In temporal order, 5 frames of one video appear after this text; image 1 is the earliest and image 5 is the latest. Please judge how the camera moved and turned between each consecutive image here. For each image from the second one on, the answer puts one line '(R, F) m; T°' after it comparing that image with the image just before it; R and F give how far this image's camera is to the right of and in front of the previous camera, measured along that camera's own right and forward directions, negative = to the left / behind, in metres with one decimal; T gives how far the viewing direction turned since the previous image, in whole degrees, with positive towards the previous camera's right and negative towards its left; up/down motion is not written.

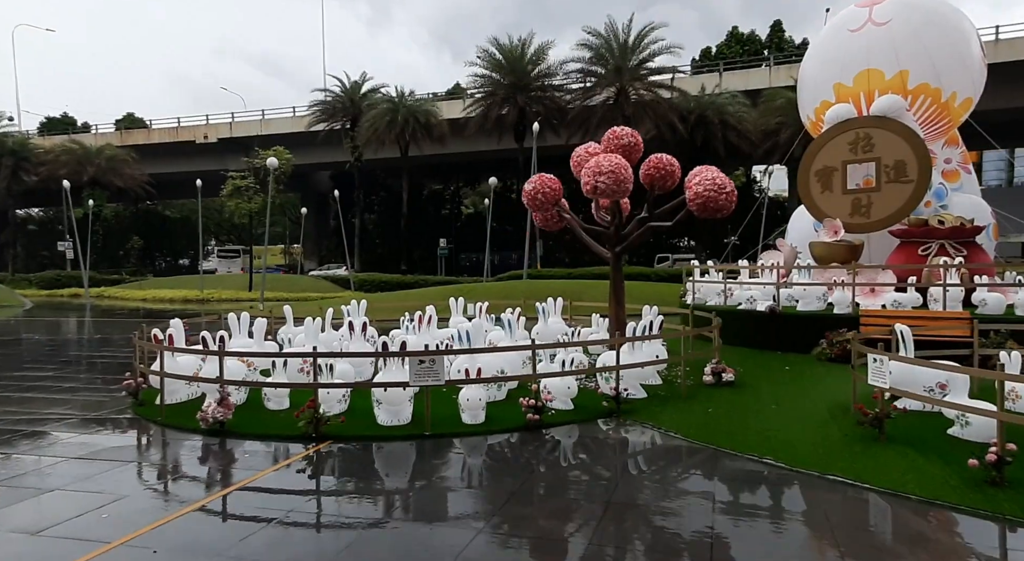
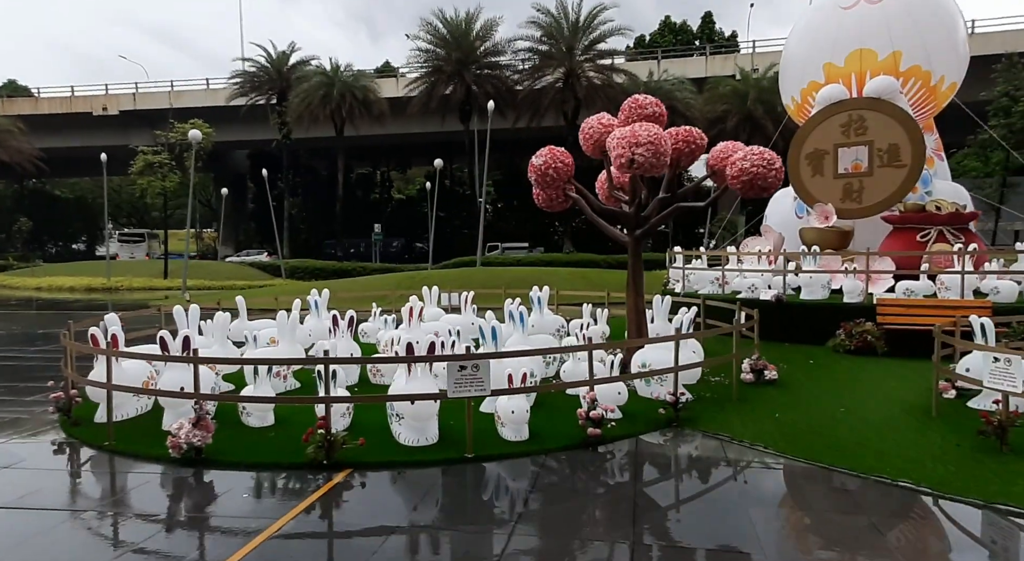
(-1.4, +1.5) m; +7°
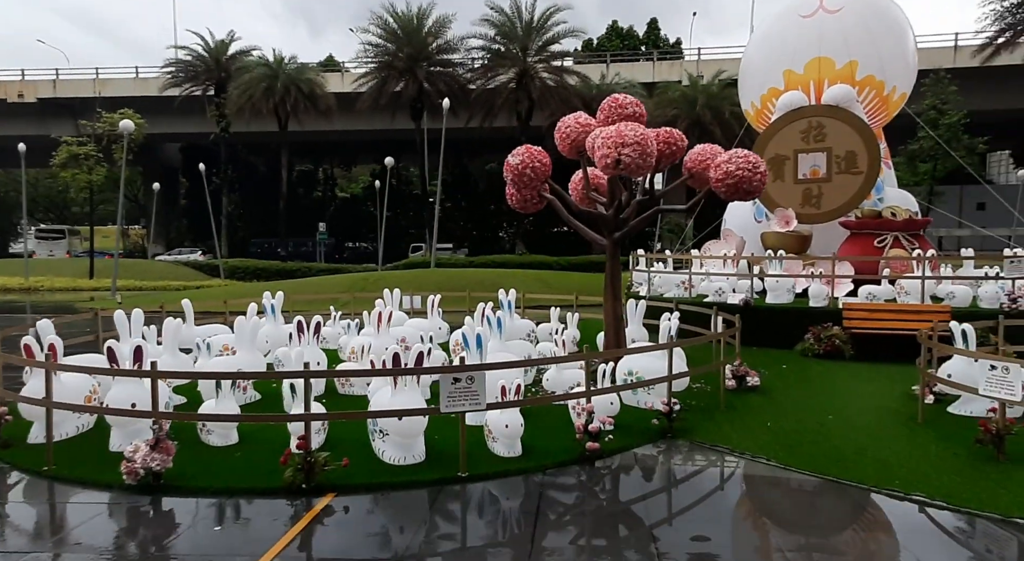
(-0.5, +0.5) m; +5°
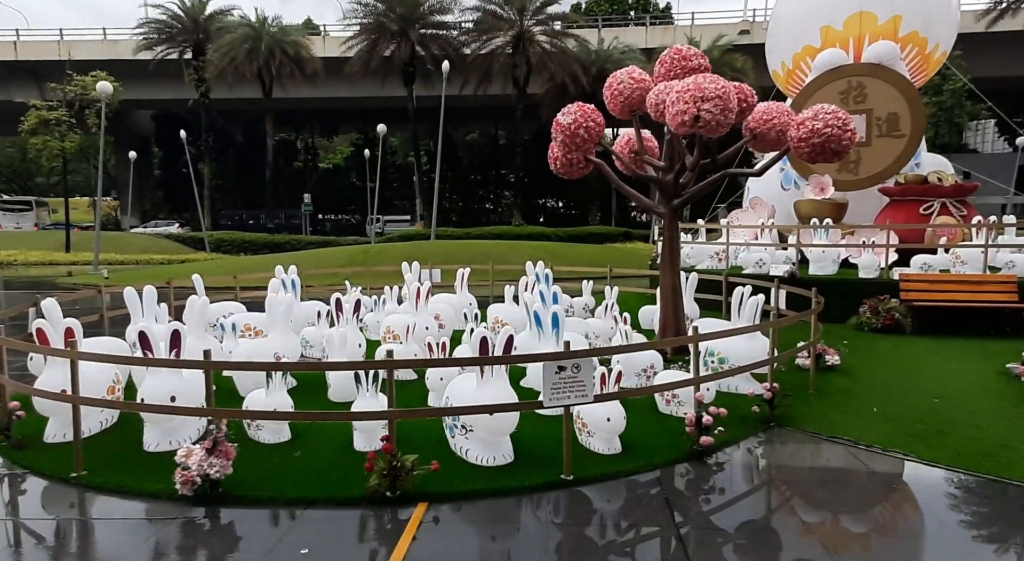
(-1.1, +0.9) m; +2°
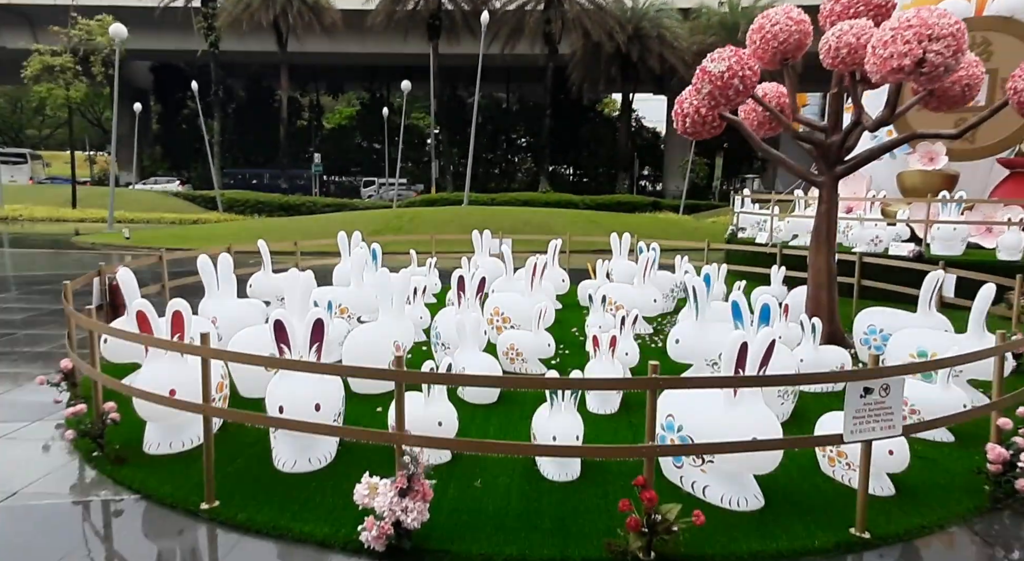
(-1.7, +1.4) m; +1°
